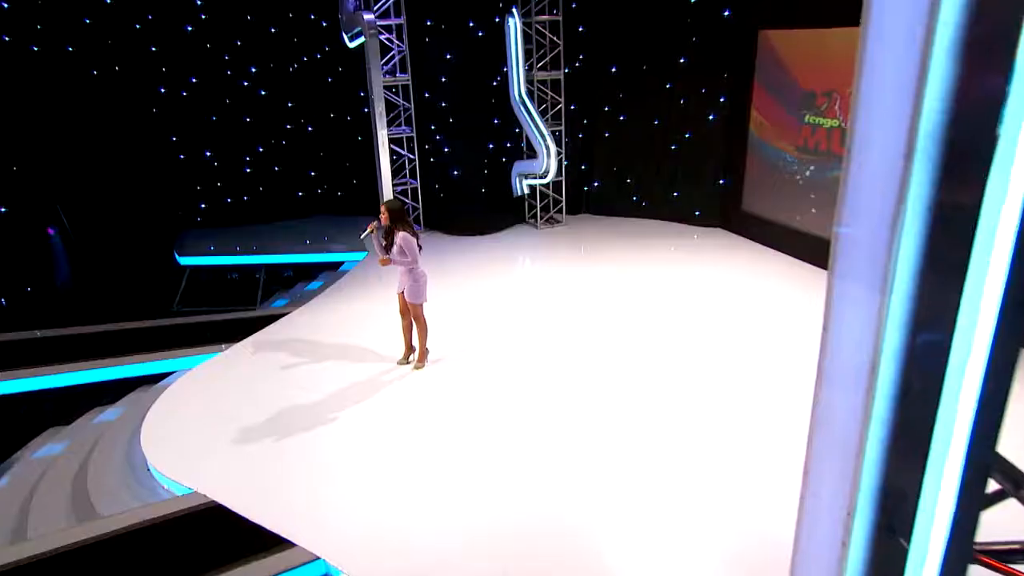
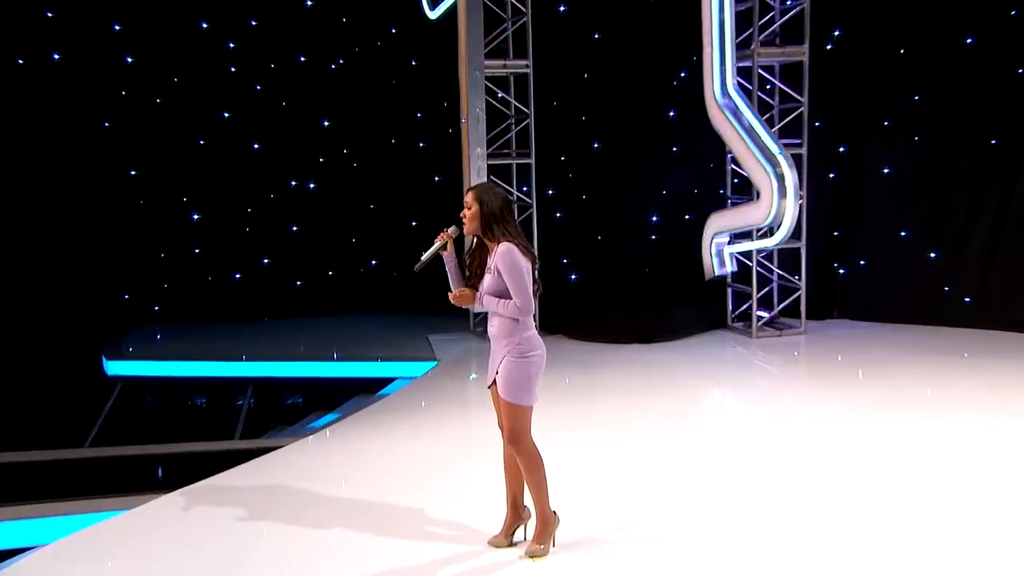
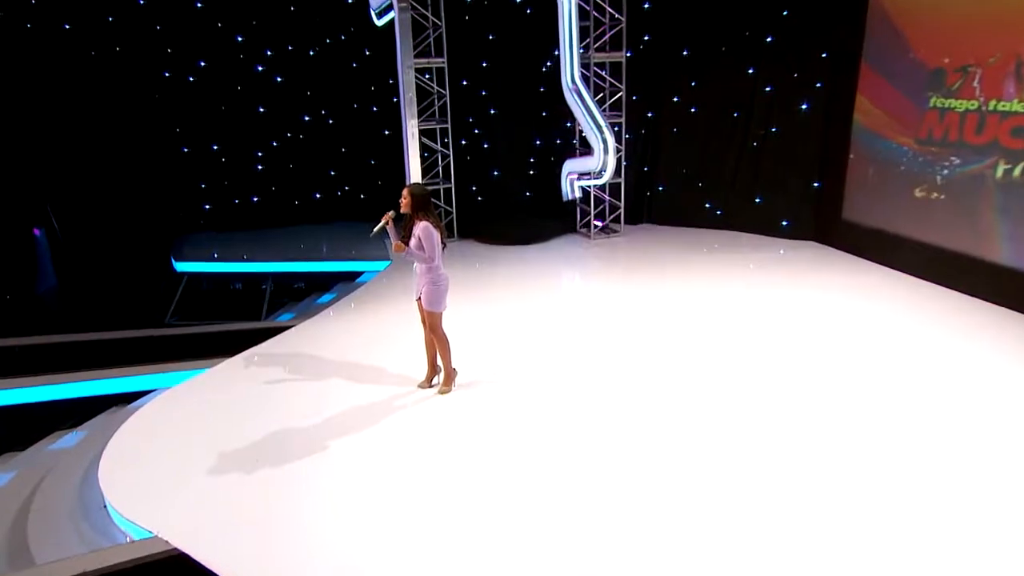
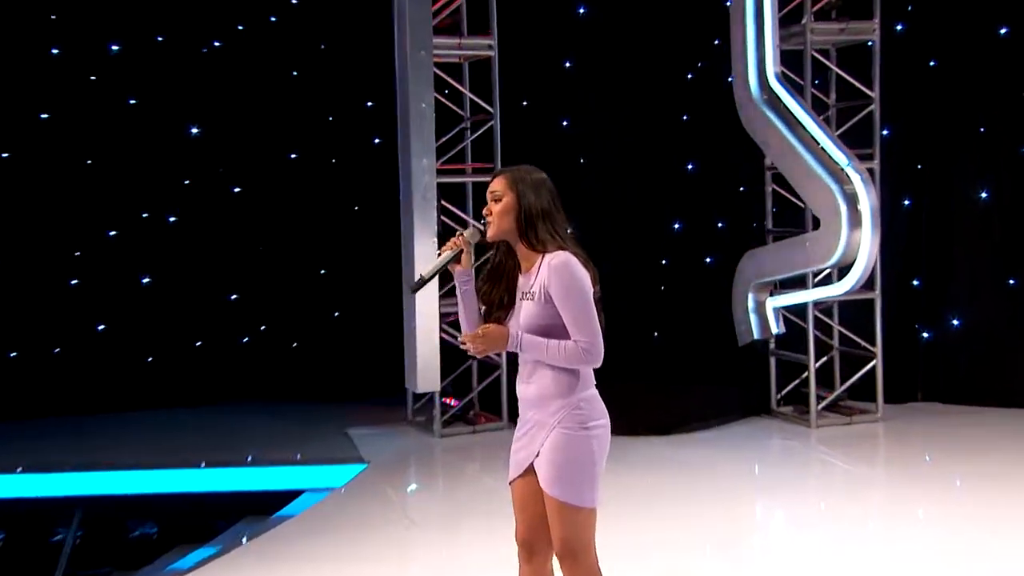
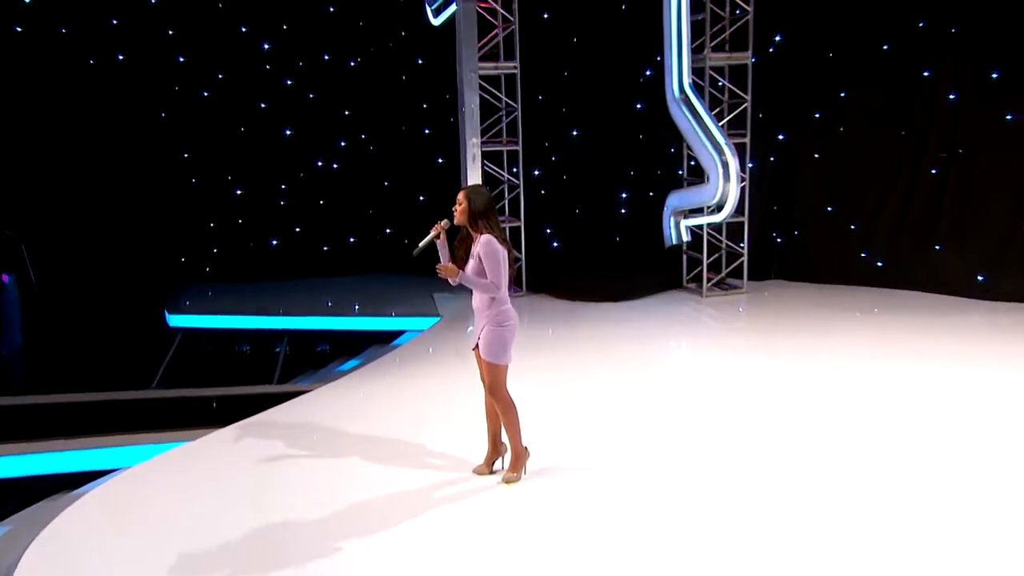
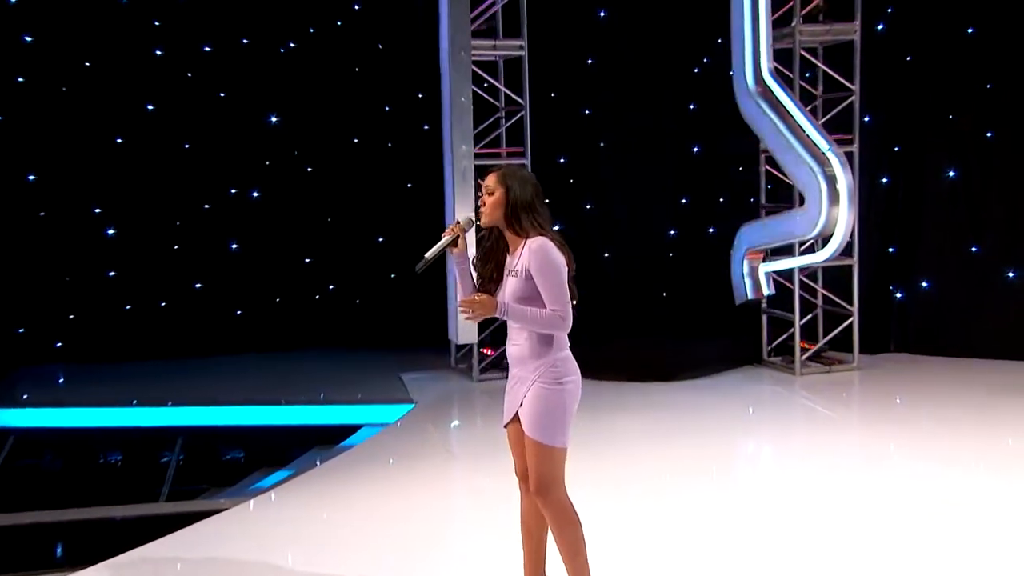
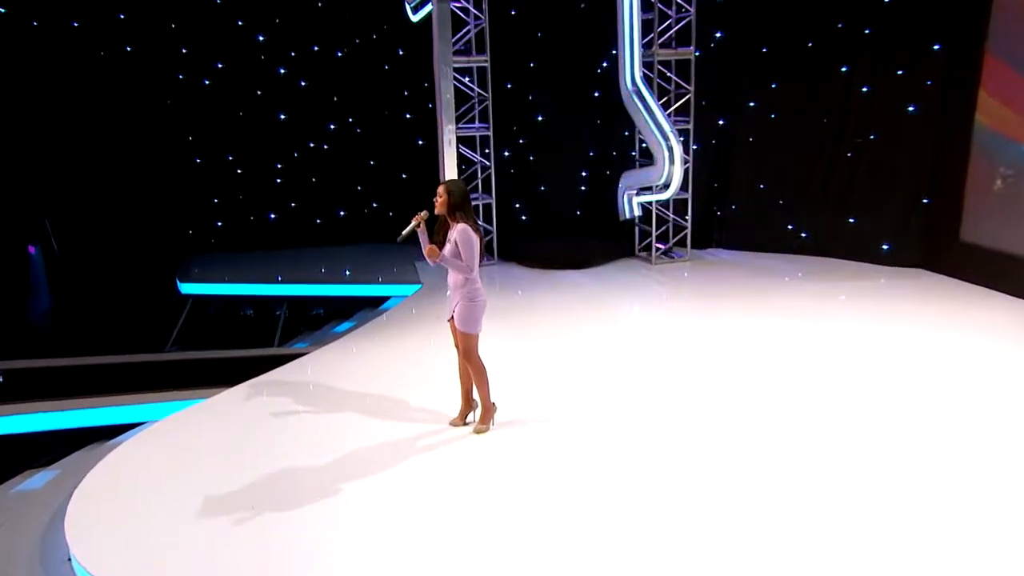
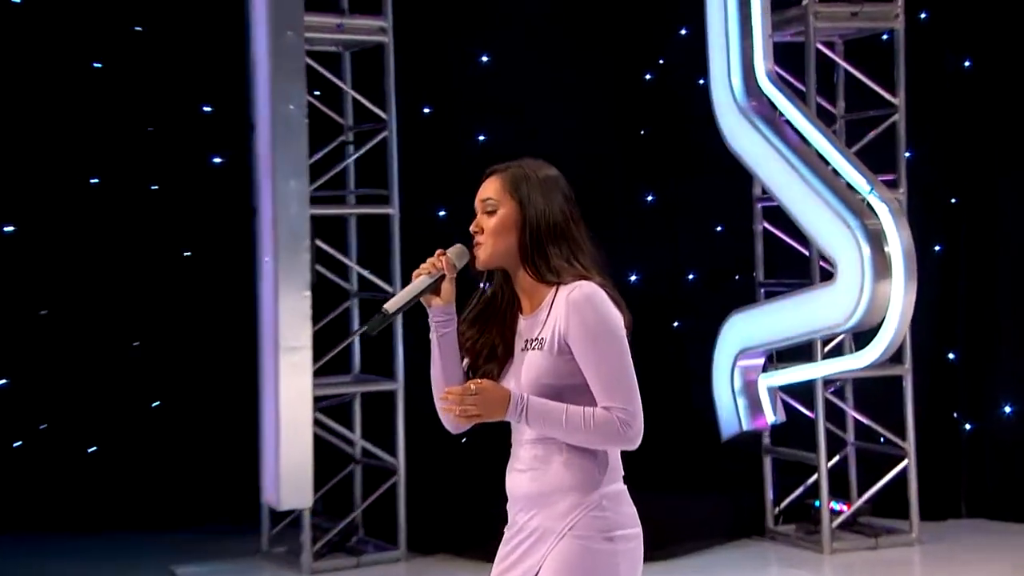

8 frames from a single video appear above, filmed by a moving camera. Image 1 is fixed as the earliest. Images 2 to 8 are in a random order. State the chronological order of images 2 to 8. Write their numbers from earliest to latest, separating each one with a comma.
3, 7, 5, 2, 6, 4, 8
